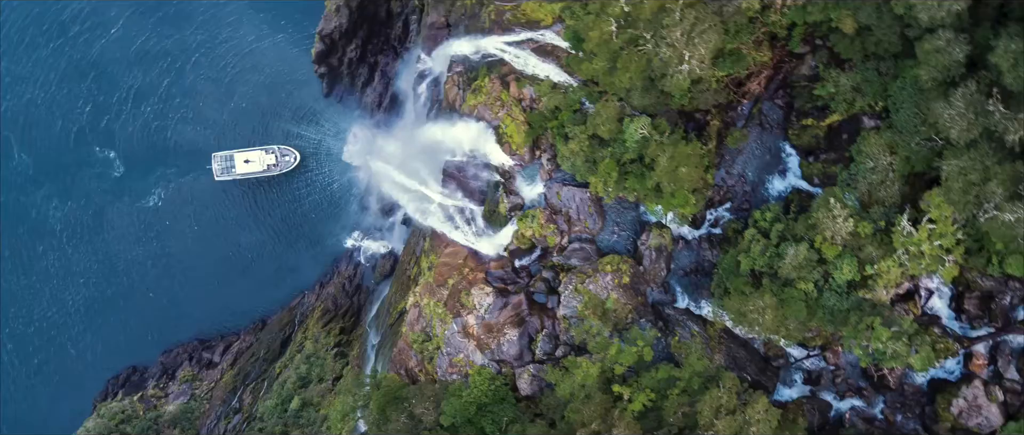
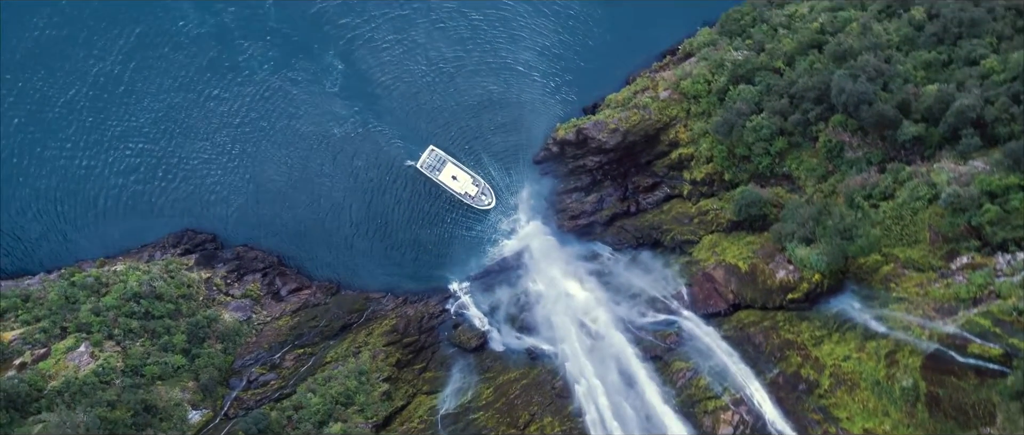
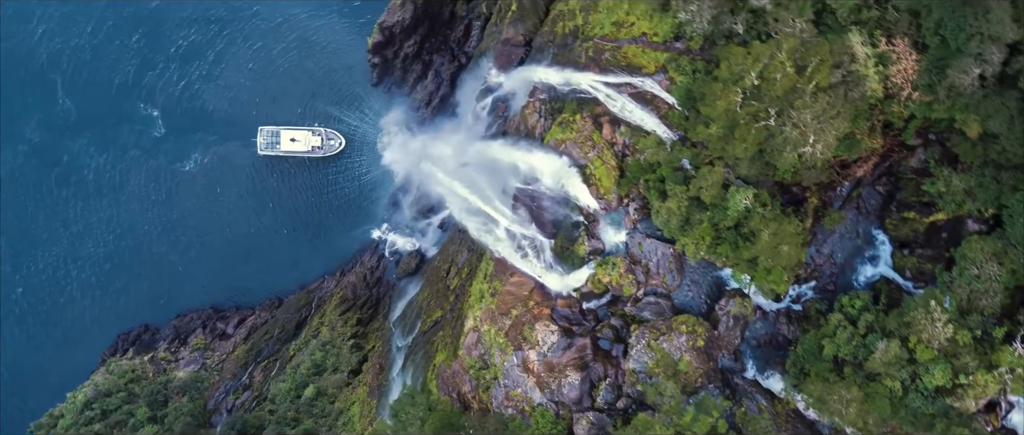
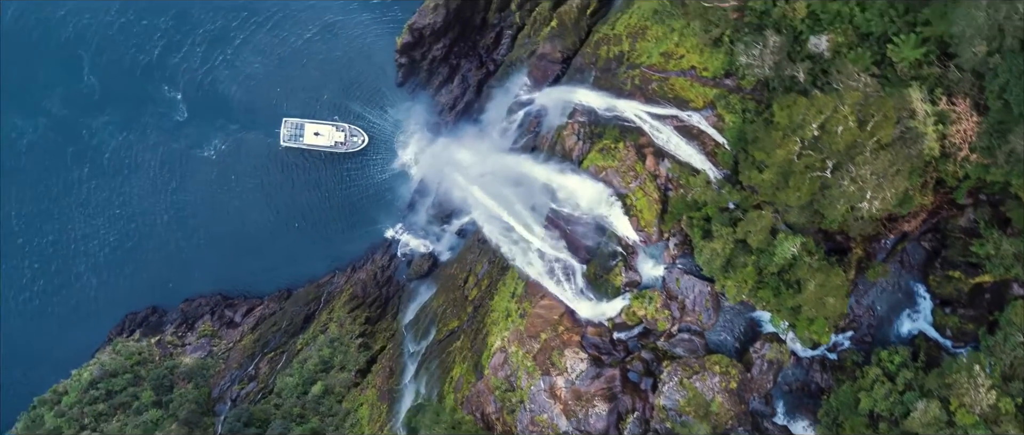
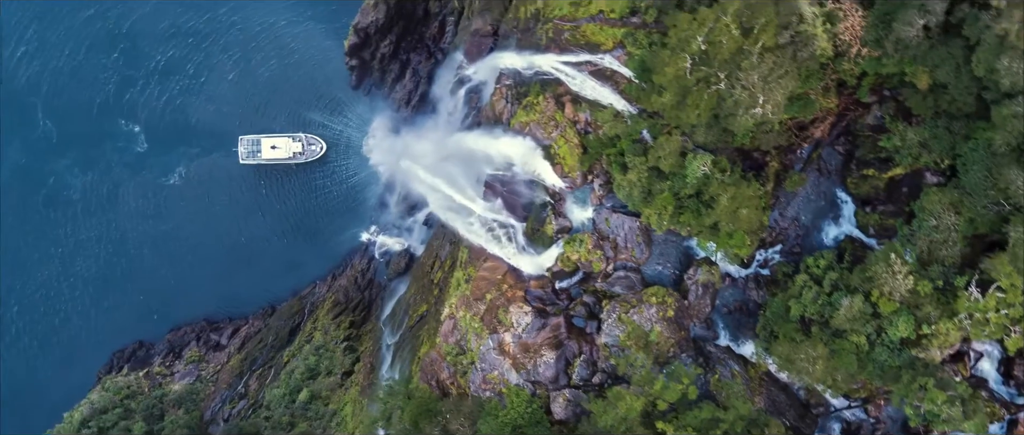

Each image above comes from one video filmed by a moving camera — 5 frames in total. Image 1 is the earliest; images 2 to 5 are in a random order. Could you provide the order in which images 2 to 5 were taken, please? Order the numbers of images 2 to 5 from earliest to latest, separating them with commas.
5, 3, 4, 2
